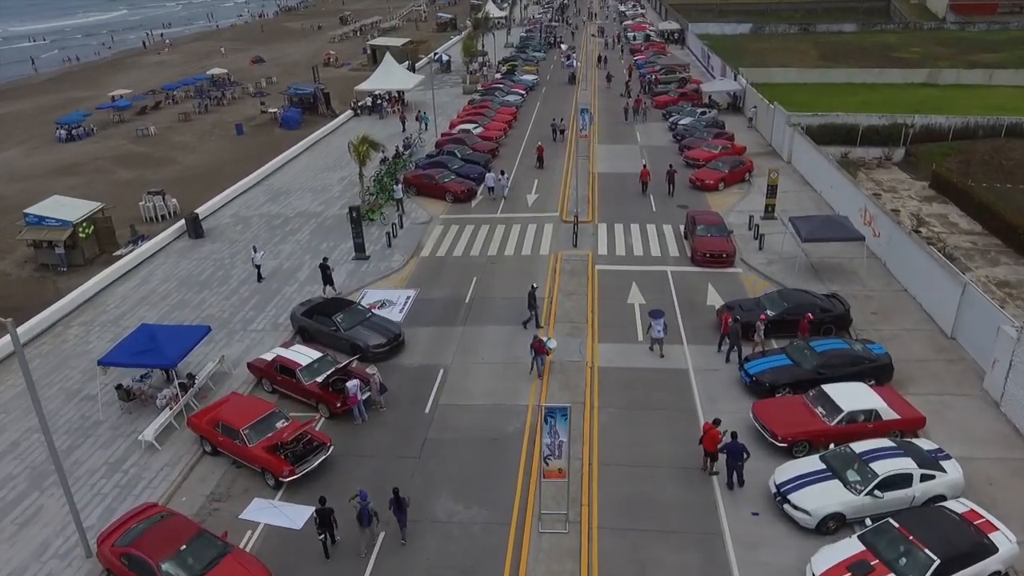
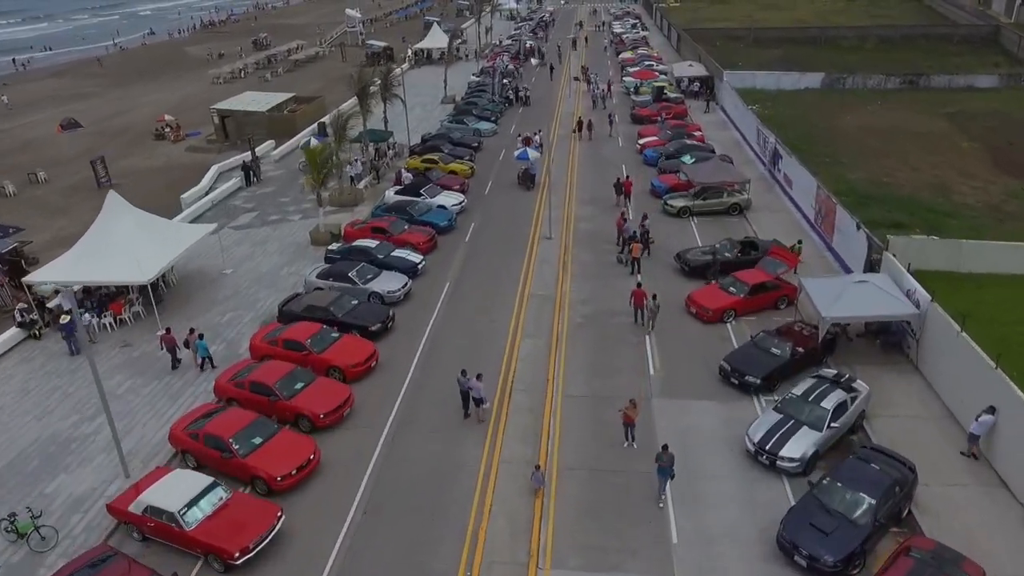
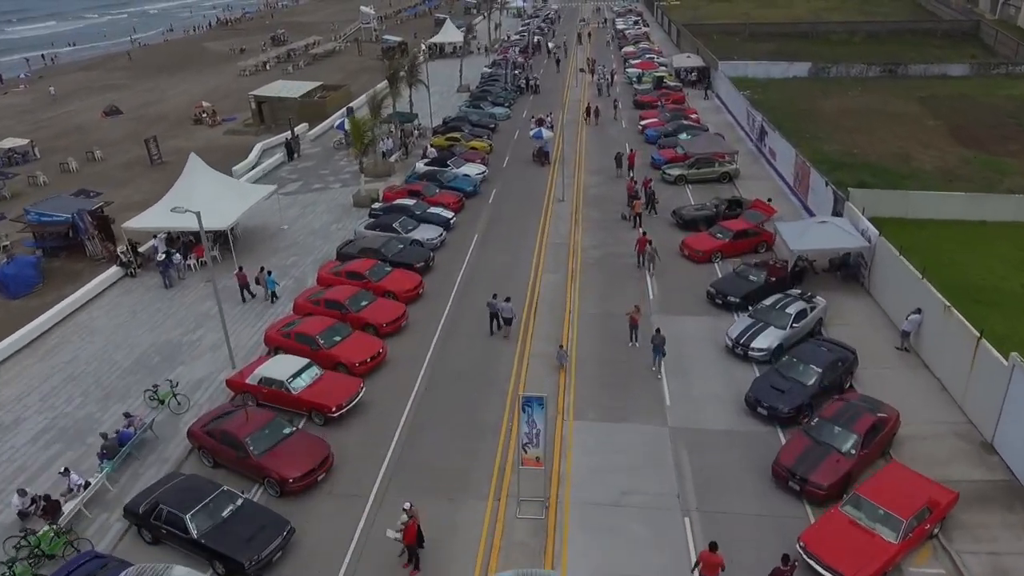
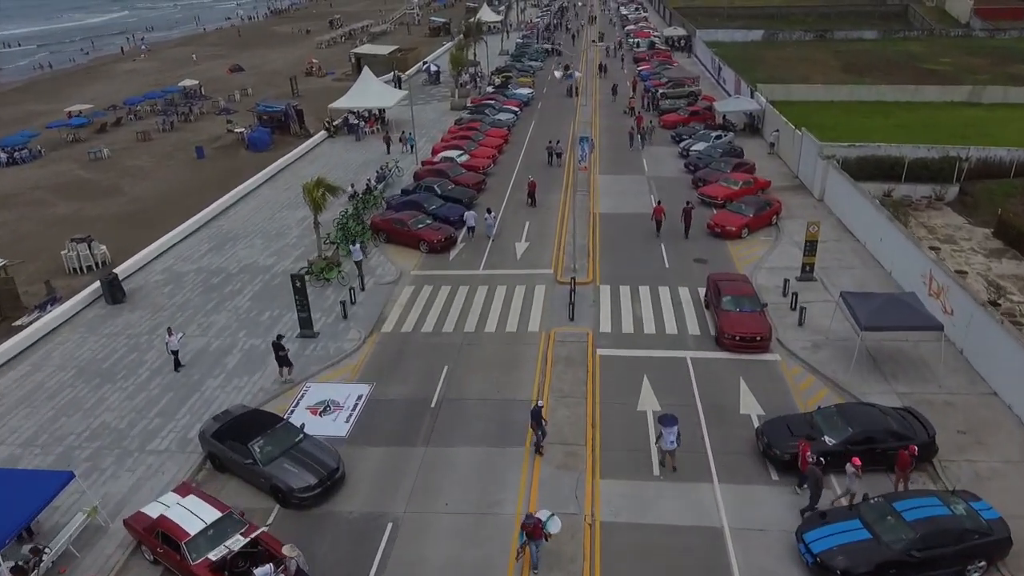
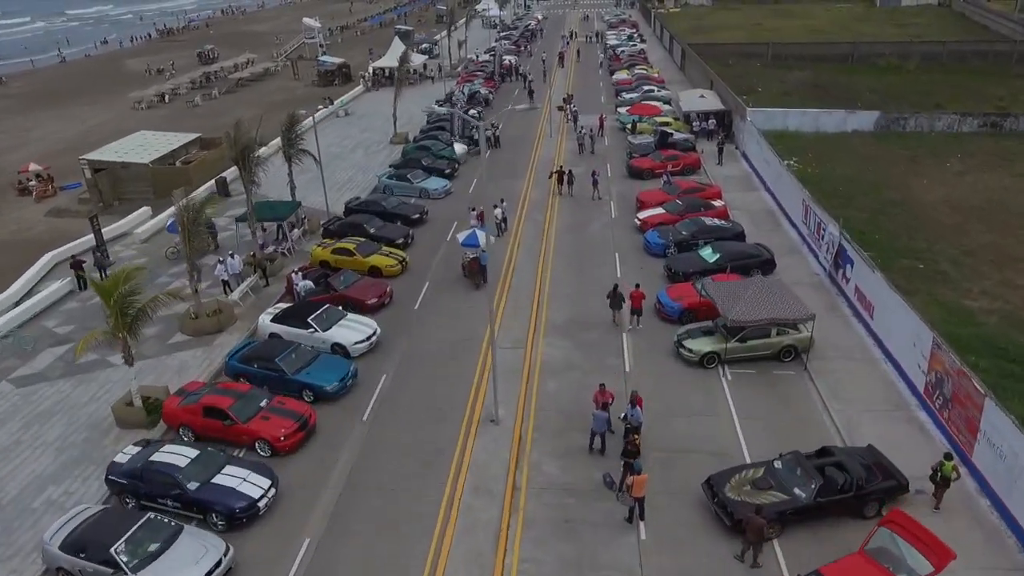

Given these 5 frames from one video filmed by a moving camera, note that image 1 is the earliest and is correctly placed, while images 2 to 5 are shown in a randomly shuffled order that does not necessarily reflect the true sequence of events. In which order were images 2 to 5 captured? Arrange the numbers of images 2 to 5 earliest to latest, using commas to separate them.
4, 3, 2, 5
